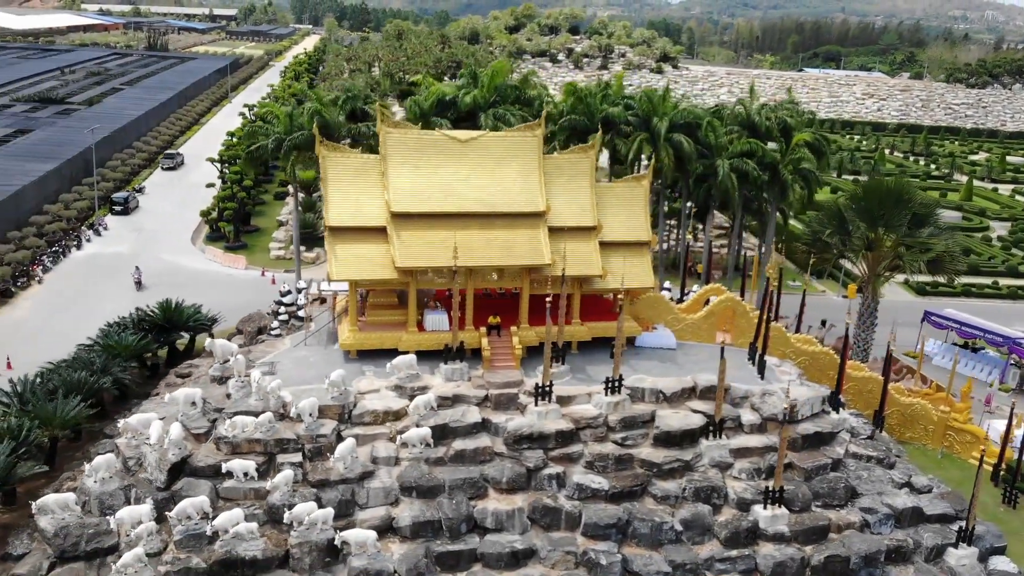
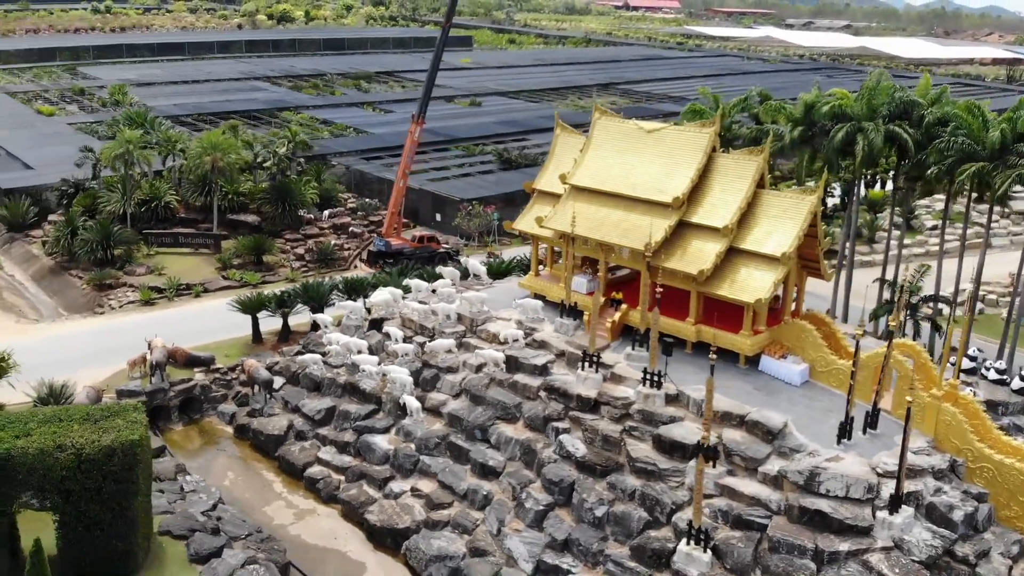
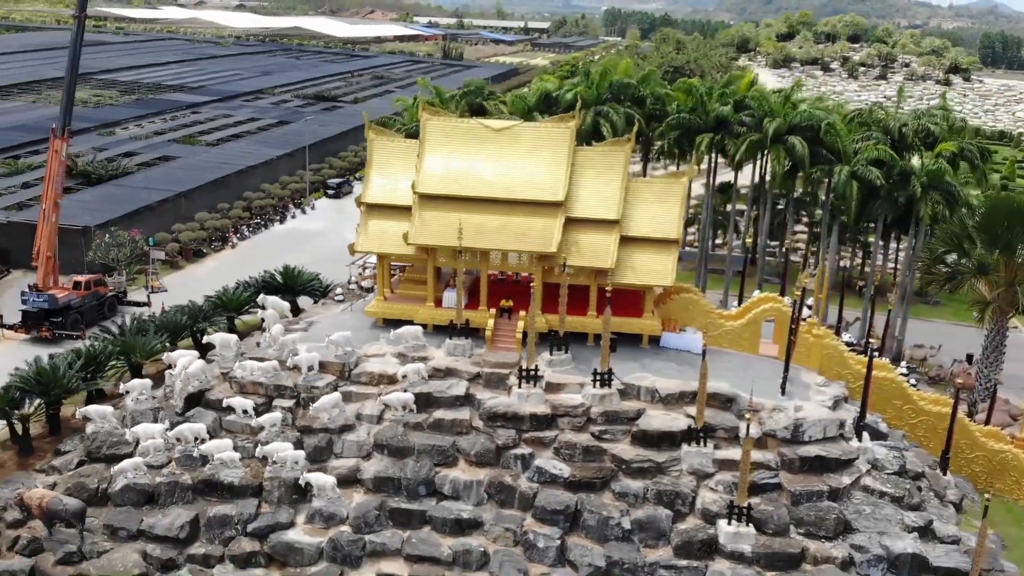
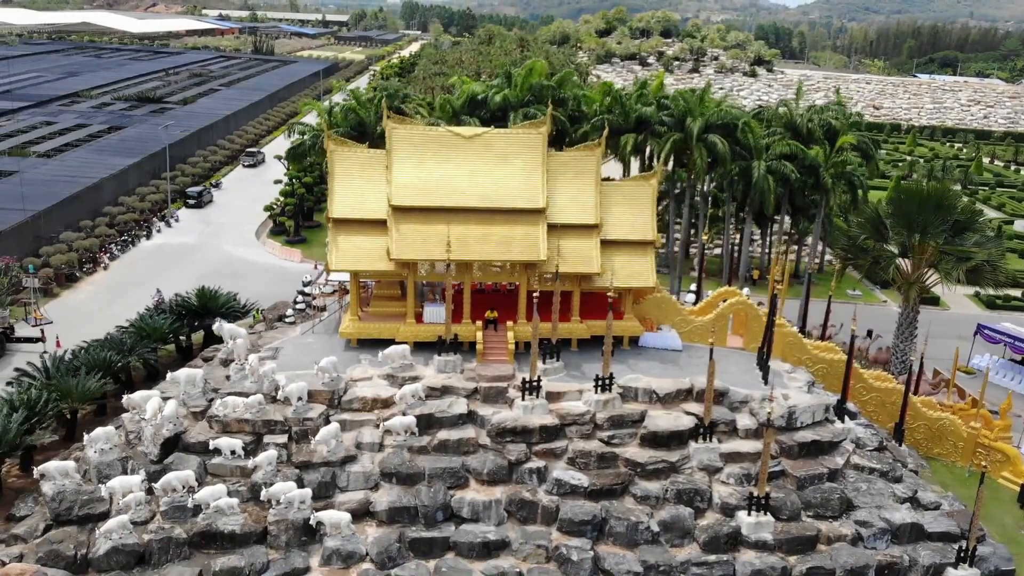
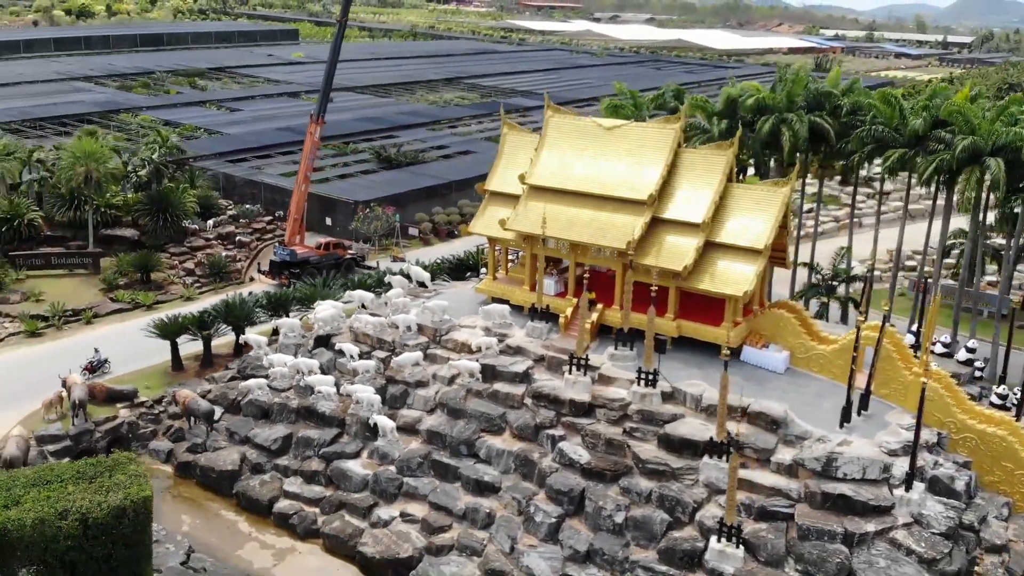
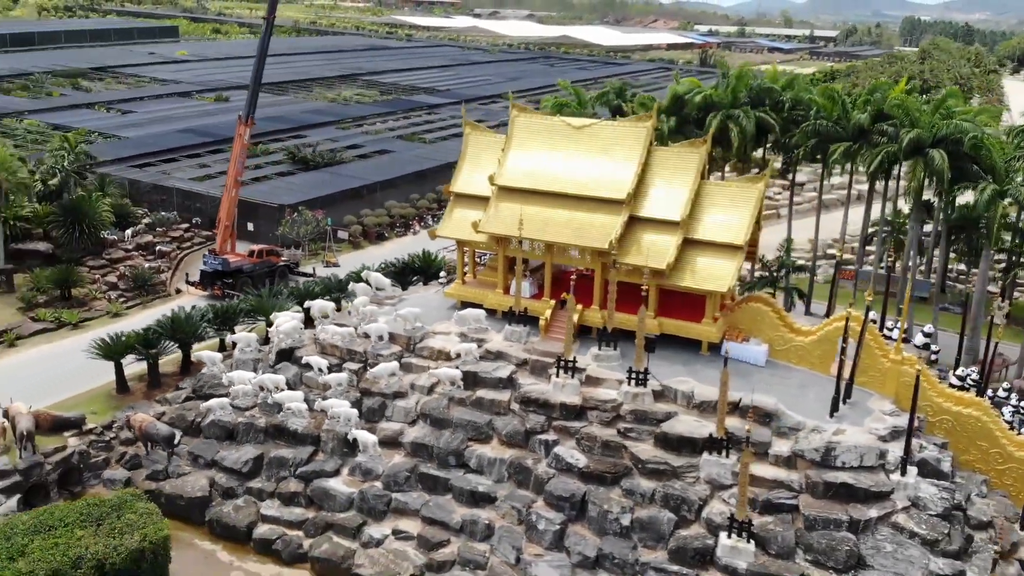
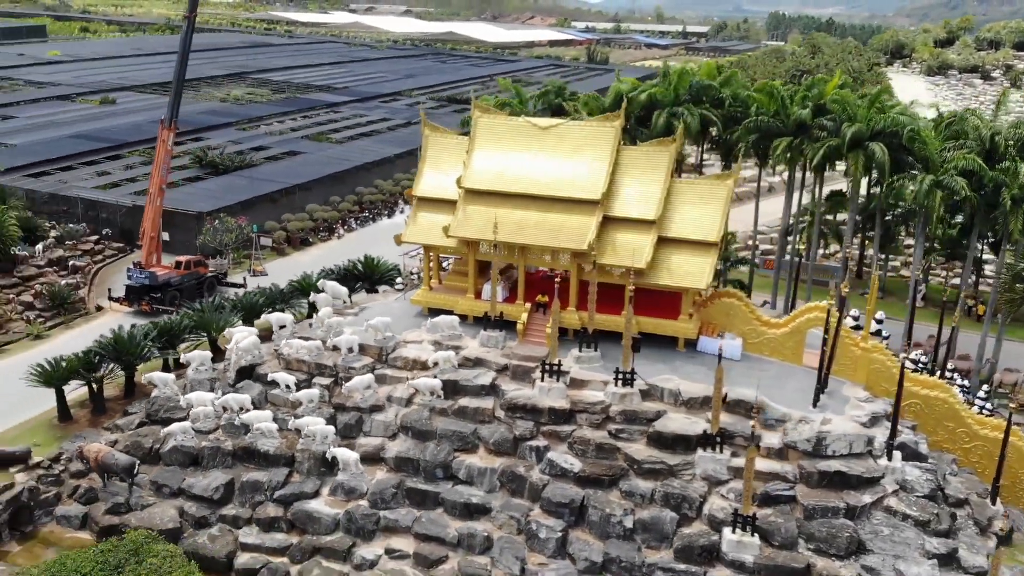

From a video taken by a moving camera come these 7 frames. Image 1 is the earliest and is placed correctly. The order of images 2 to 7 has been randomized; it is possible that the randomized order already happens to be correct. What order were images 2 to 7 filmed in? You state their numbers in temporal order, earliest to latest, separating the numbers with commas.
4, 3, 7, 6, 5, 2
